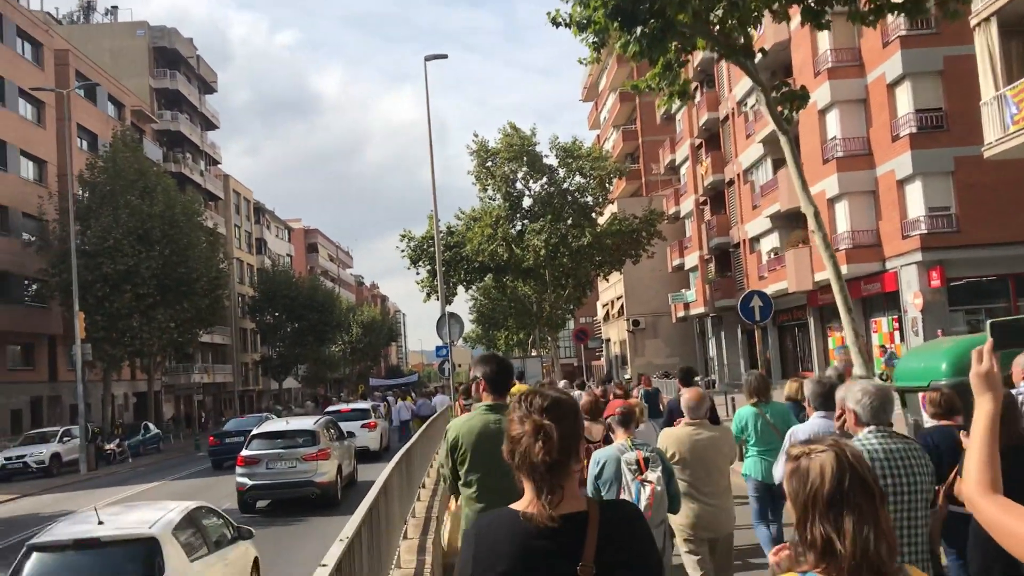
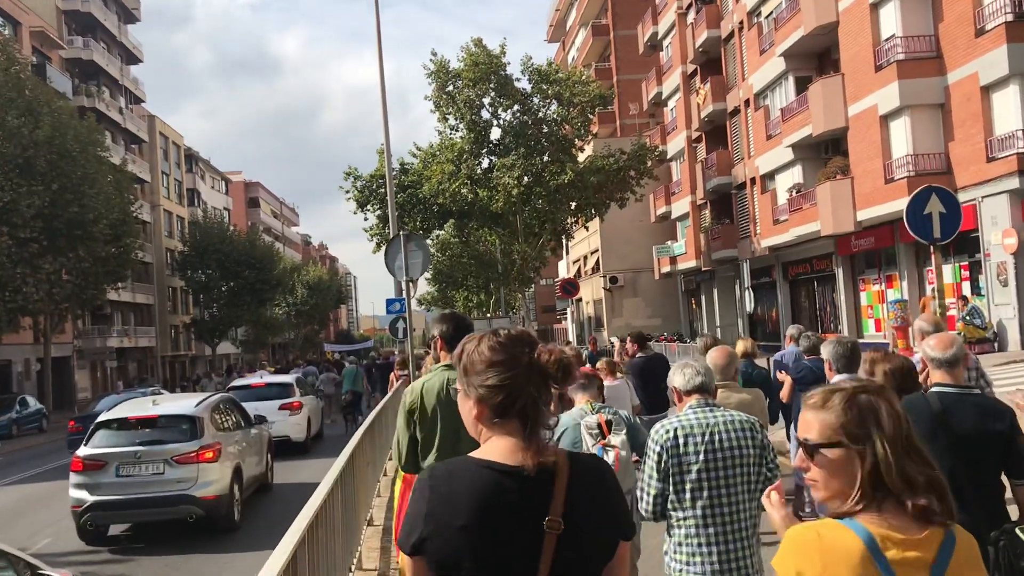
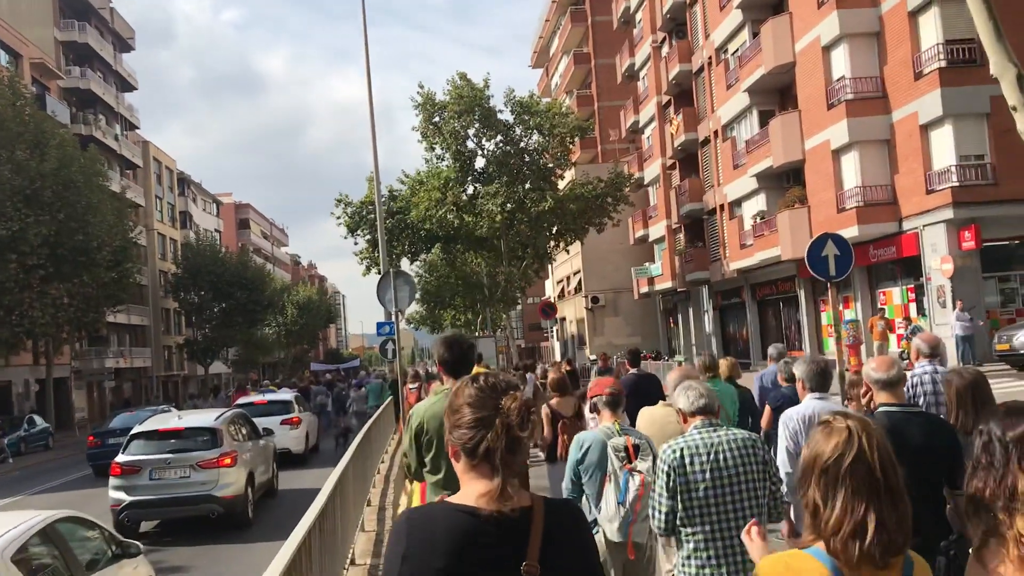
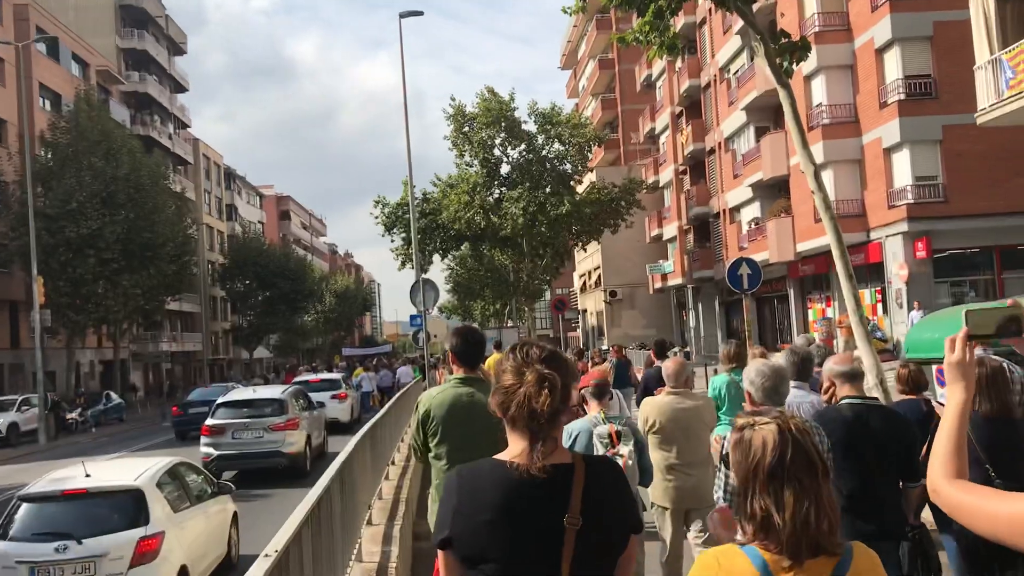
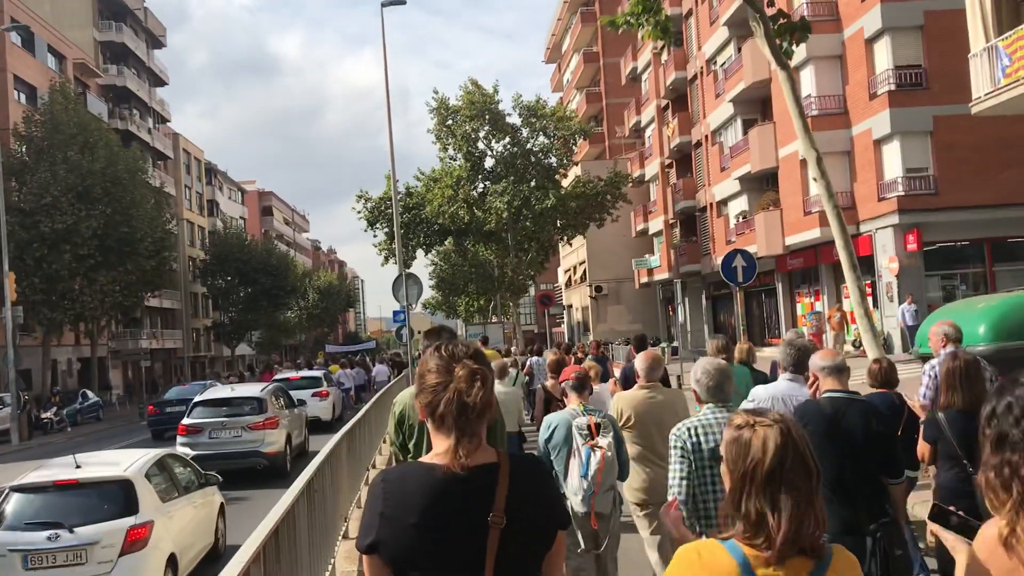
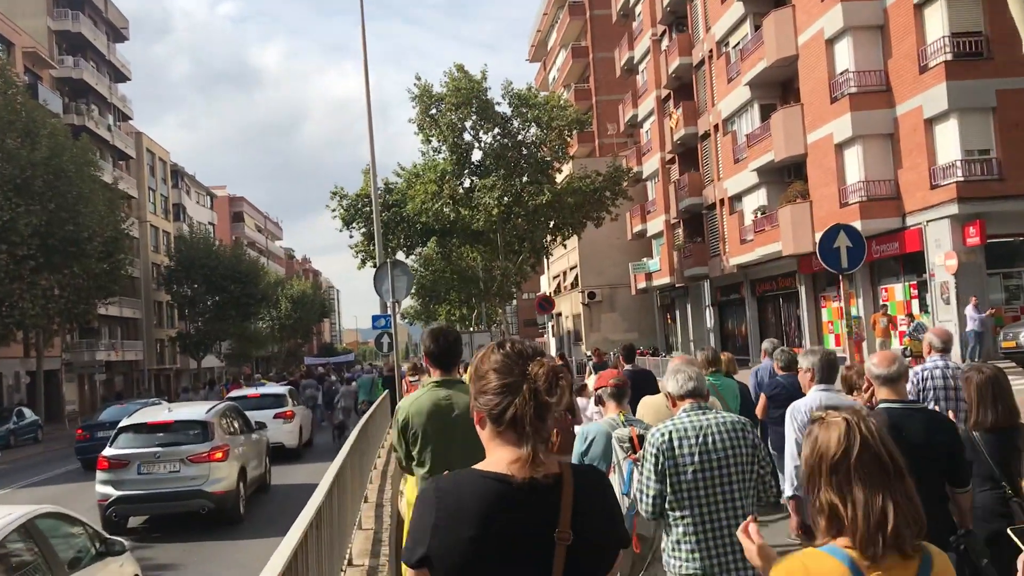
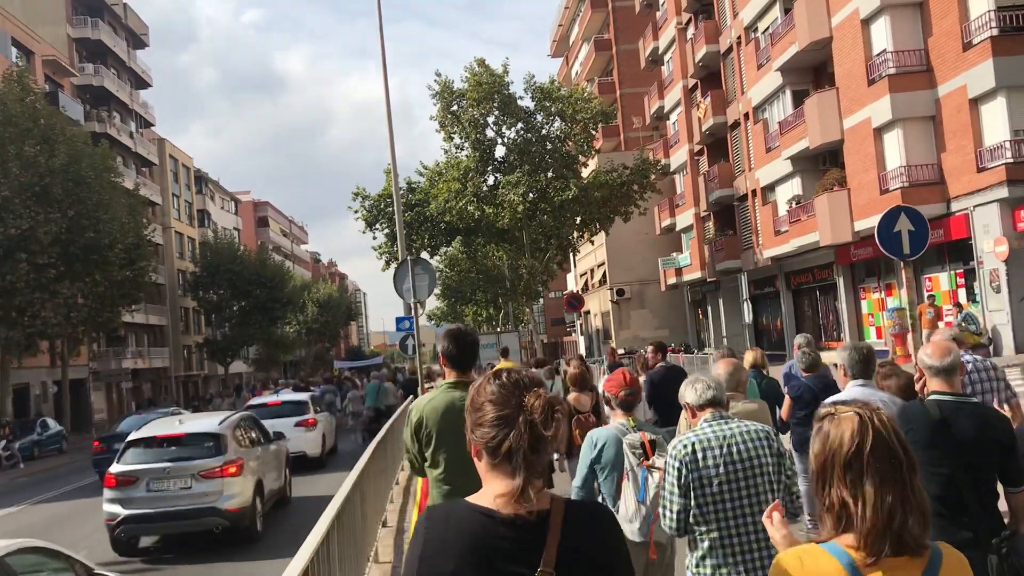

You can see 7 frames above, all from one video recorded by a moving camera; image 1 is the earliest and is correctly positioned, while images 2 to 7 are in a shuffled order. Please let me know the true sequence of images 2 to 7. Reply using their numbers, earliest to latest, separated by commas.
4, 5, 3, 6, 7, 2
